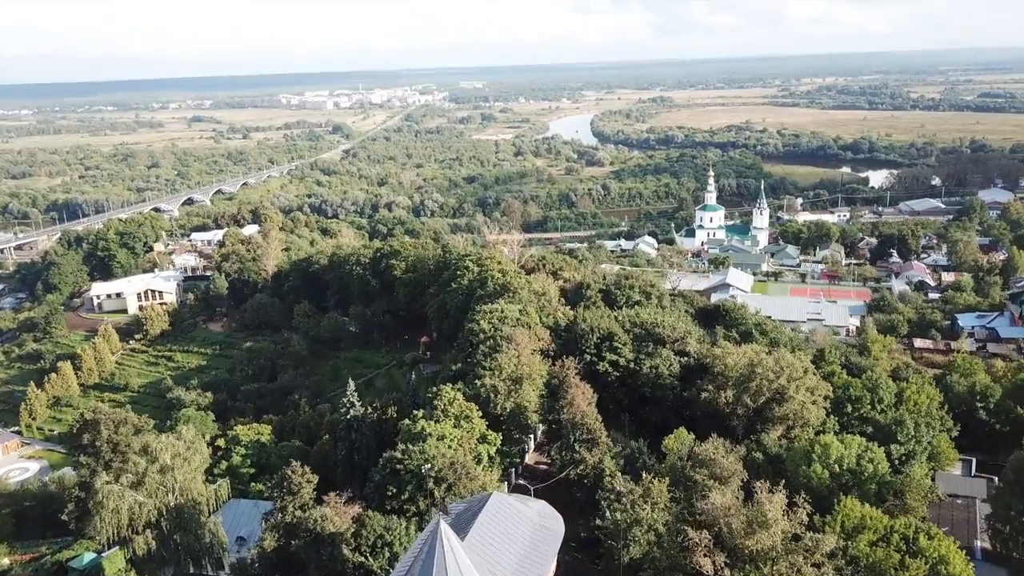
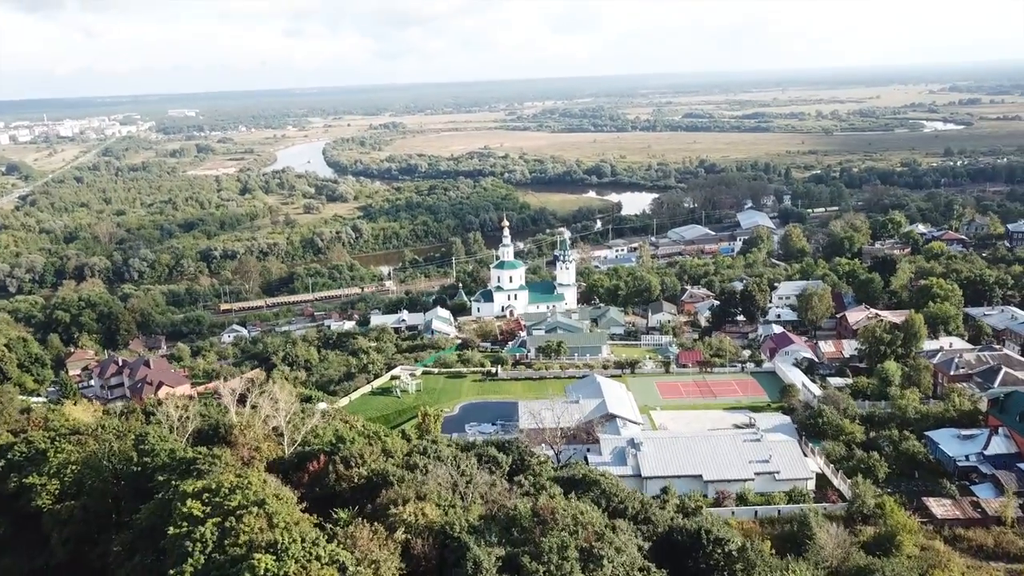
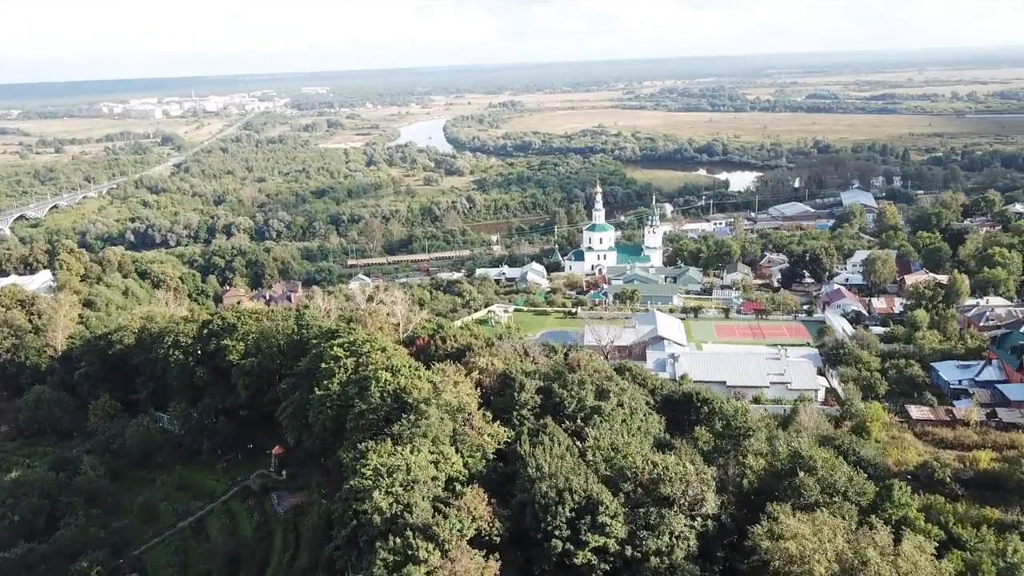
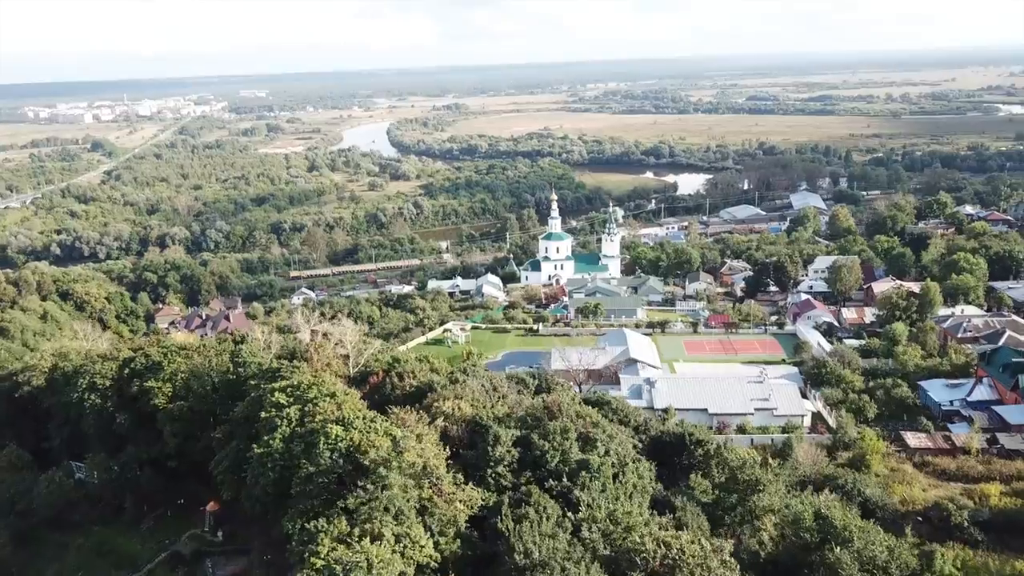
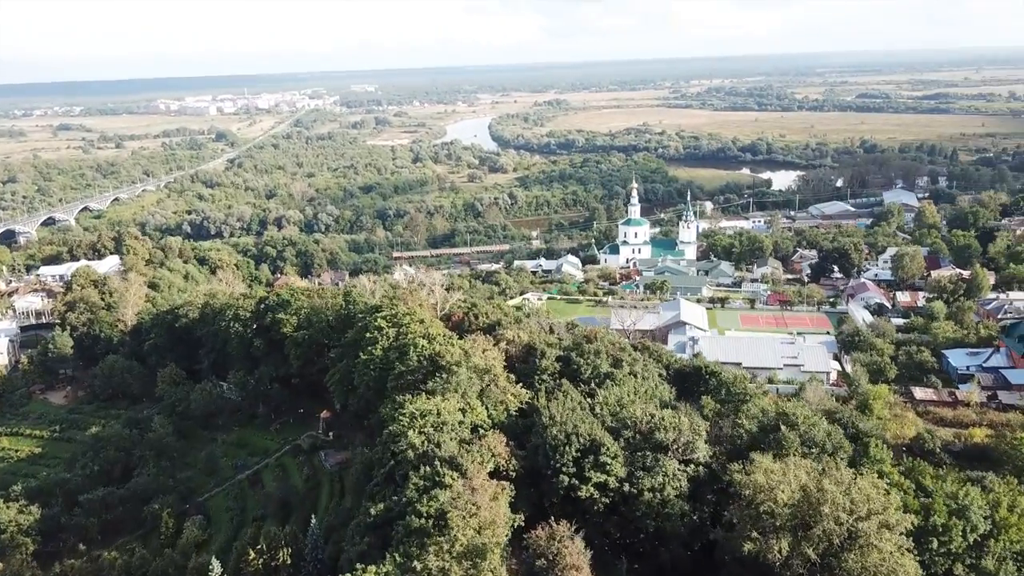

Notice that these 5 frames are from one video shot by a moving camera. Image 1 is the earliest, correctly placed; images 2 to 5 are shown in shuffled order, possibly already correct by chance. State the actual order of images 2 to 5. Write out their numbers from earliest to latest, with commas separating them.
5, 3, 4, 2
